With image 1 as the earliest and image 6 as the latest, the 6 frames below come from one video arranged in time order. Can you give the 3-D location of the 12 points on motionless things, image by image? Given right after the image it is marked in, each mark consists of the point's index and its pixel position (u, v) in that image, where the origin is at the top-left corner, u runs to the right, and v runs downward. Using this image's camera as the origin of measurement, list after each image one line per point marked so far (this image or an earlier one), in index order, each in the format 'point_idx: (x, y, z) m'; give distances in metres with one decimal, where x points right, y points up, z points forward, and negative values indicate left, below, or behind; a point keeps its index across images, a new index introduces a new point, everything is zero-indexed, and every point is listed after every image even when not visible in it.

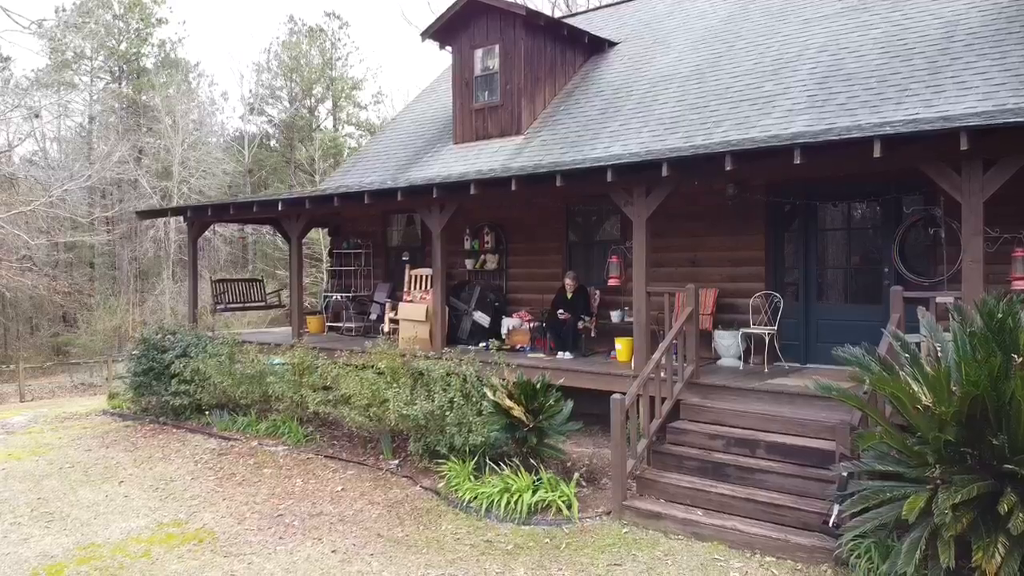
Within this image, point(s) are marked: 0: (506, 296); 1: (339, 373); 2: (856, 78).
0: (-0.1, -0.1, +9.9) m
1: (-1.8, -0.9, +8.3) m
2: (+3.7, +2.3, +8.5) m
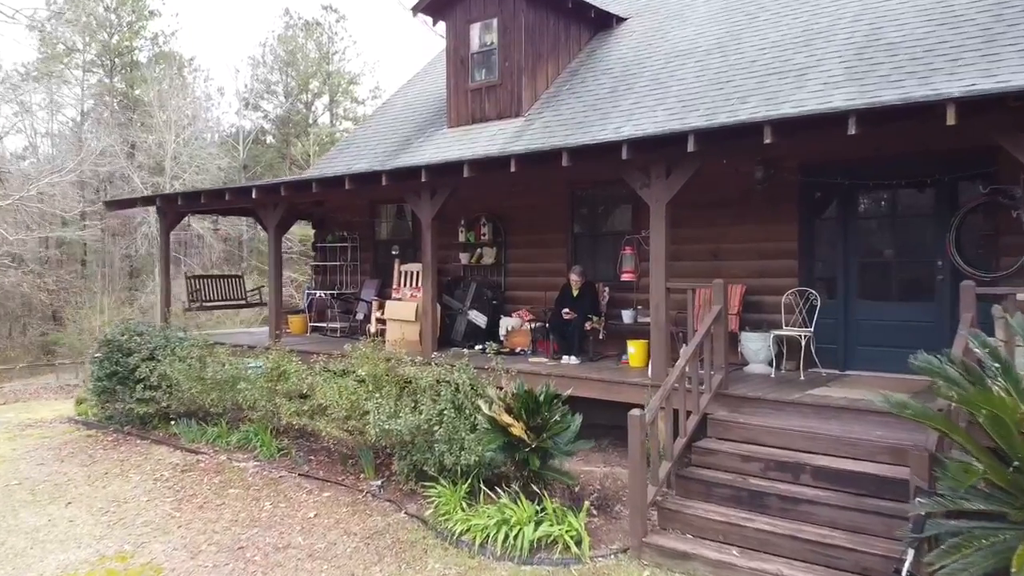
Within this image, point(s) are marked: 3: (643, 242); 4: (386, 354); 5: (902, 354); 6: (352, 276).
0: (-0.1, -0.1, +8.9) m
1: (-1.8, -0.9, +7.3) m
2: (+3.7, +2.3, +7.5) m
3: (+1.3, +0.5, +7.6) m
4: (-1.2, -0.6, +7.4) m
5: (+3.3, -0.6, +6.6) m
6: (-2.2, +0.2, +10.6) m
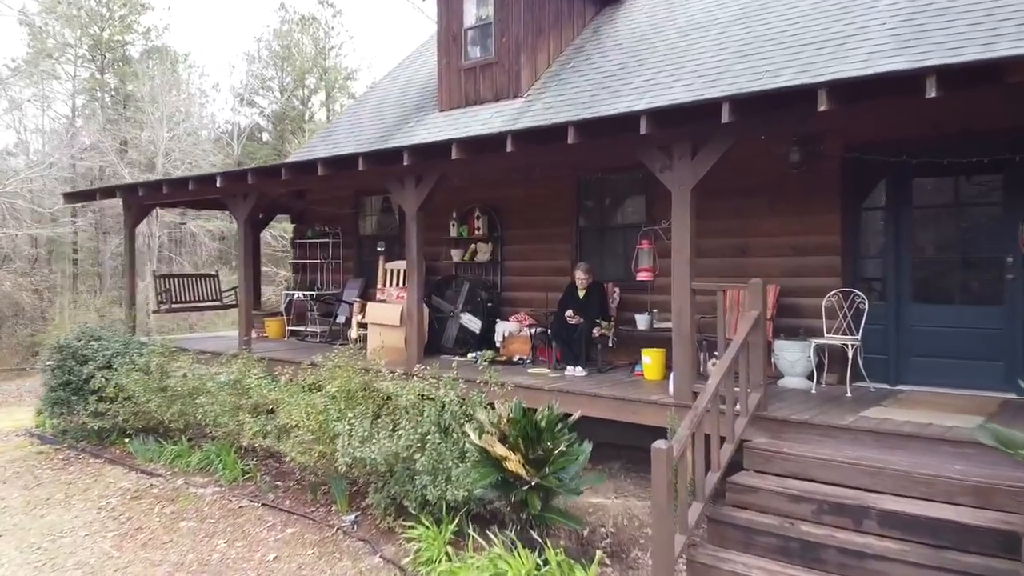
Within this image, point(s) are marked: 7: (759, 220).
0: (-0.1, -0.1, +7.9) m
1: (-1.9, -0.9, +6.3) m
2: (+3.7, +2.3, +6.5) m
3: (+1.3, +0.5, +6.7) m
4: (-1.2, -0.6, +6.4) m
5: (+3.3, -0.6, +5.7) m
6: (-2.2, +0.2, +9.6) m
7: (+2.0, +0.6, +6.4) m
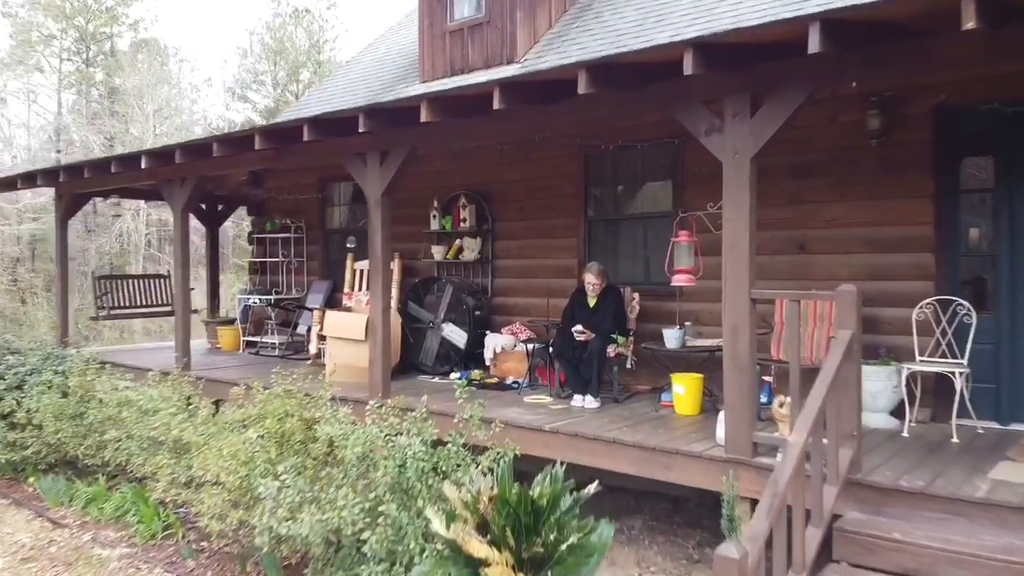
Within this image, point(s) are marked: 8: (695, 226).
0: (-0.2, -0.1, +6.5) m
1: (-1.9, -0.9, +4.9) m
2: (+3.6, +2.2, +5.1) m
3: (+1.2, +0.4, +5.2) m
4: (-1.3, -0.7, +5.0) m
5: (+3.2, -0.6, +4.2) m
6: (-2.3, +0.1, +8.2) m
7: (+2.0, +0.5, +5.0) m
8: (+1.2, +0.4, +5.2) m
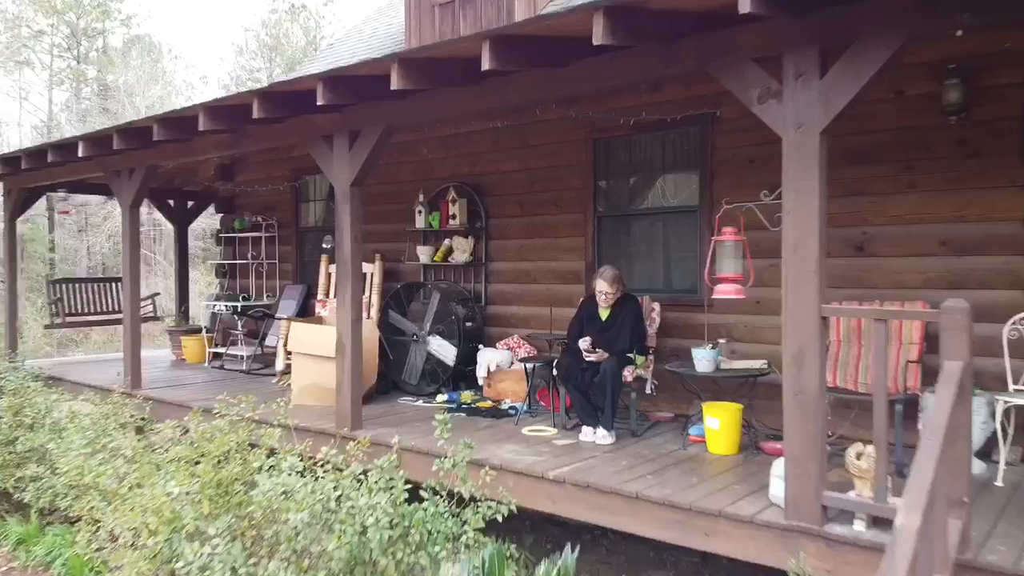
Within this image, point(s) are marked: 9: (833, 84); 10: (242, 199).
0: (-0.2, -0.1, +5.6) m
1: (-1.9, -1.0, +4.0) m
2: (+3.6, +2.2, +4.2) m
3: (+1.2, +0.4, +4.4) m
4: (-1.3, -0.7, +4.1) m
5: (+3.2, -0.7, +3.4) m
6: (-2.3, +0.1, +7.3) m
7: (+1.9, +0.5, +4.1) m
8: (+1.2, +0.4, +4.4) m
9: (+1.1, +0.7, +2.7) m
10: (-2.6, +0.9, +7.6) m
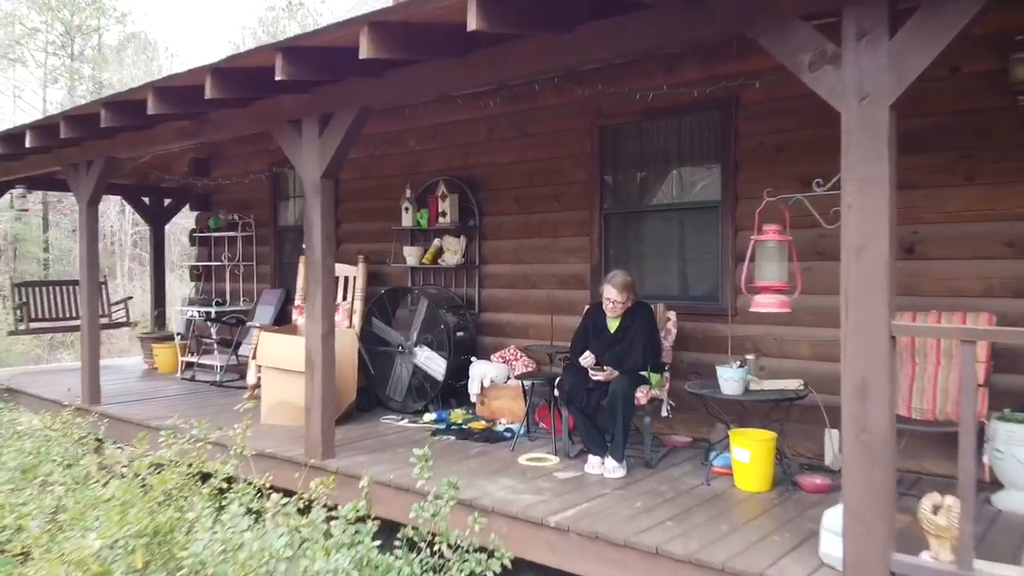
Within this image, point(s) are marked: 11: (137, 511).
0: (-0.2, -0.2, +5.1) m
1: (-2.0, -1.0, +3.5) m
2: (+3.6, +2.2, +3.7) m
3: (+1.2, +0.3, +3.8) m
4: (-1.3, -0.7, +3.6) m
5: (+3.2, -0.7, +2.8) m
6: (-2.3, 0.0, +6.8) m
7: (+1.9, +0.4, +3.6) m
8: (+1.1, +0.3, +3.8) m
9: (+1.1, +0.7, +2.1) m
10: (-2.6, +0.8, +7.0) m
11: (-1.4, -0.8, +2.9) m
